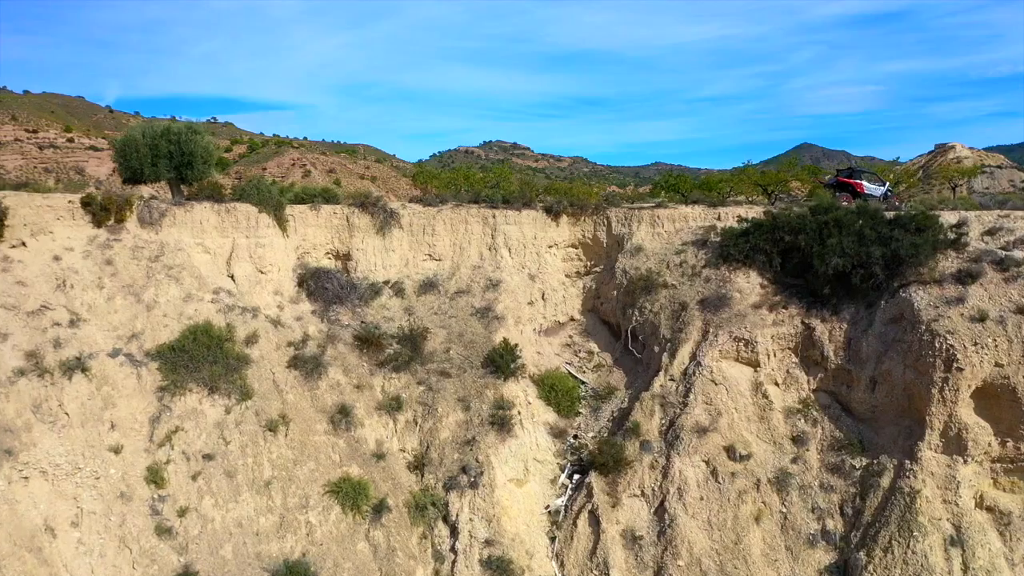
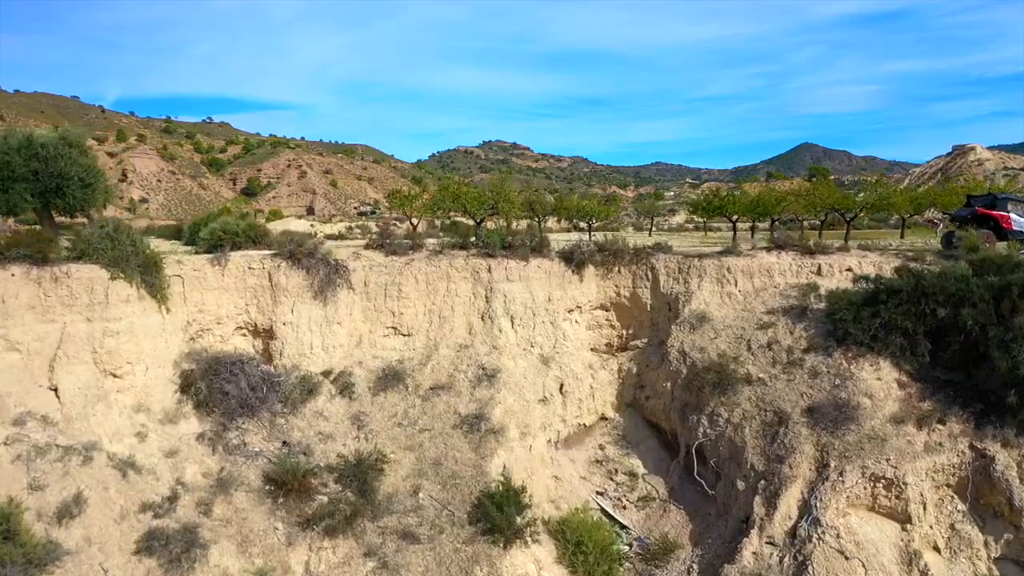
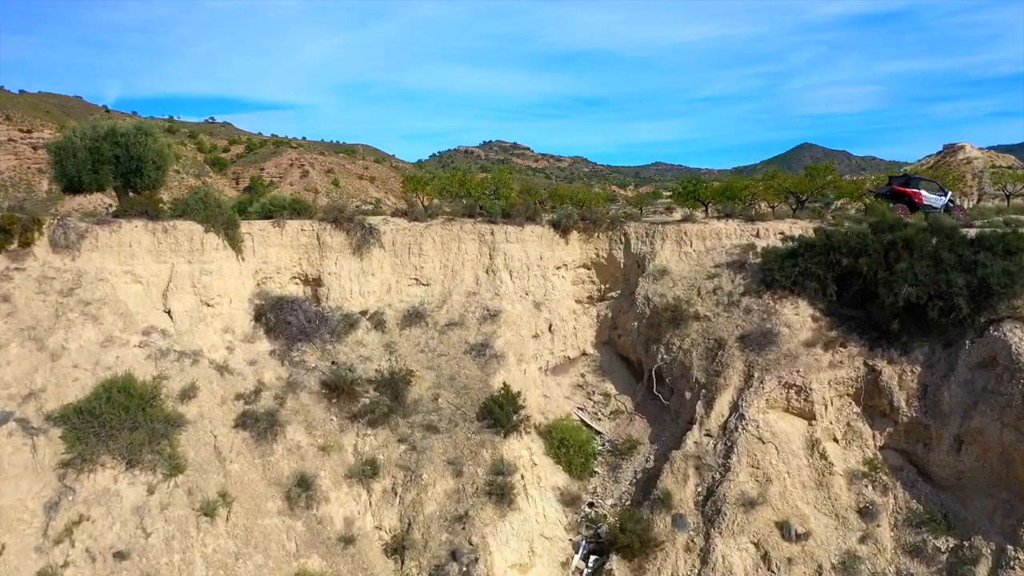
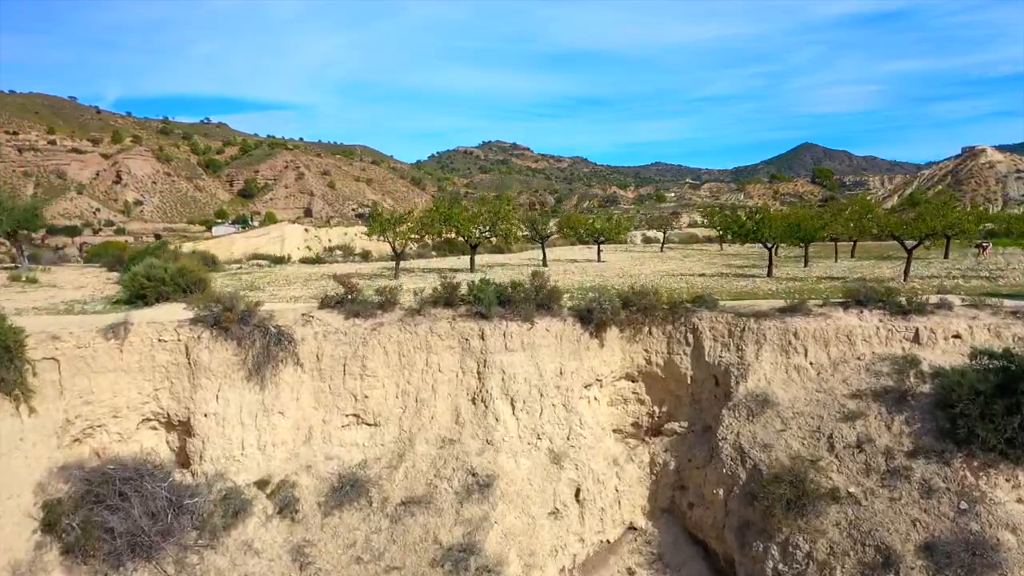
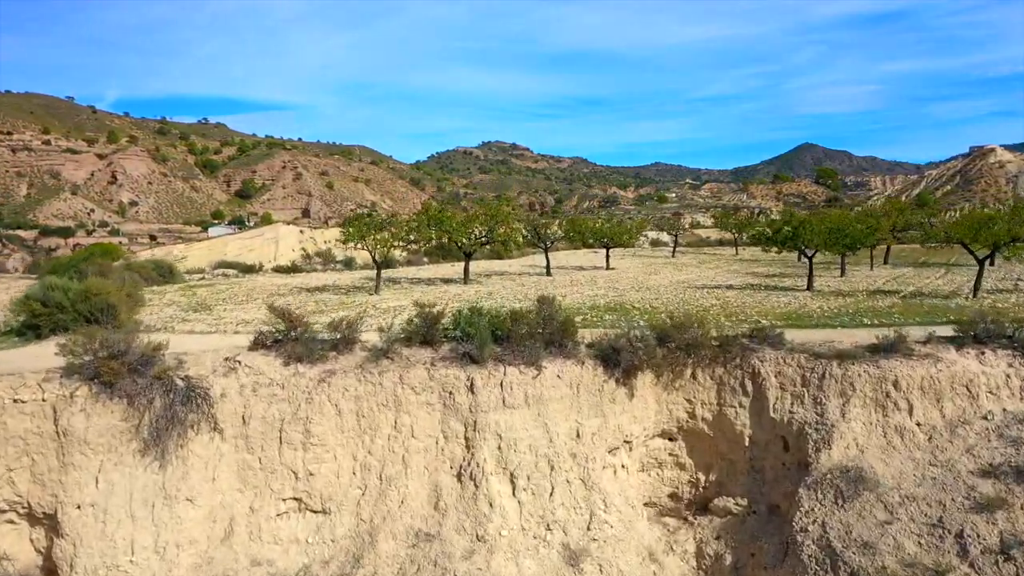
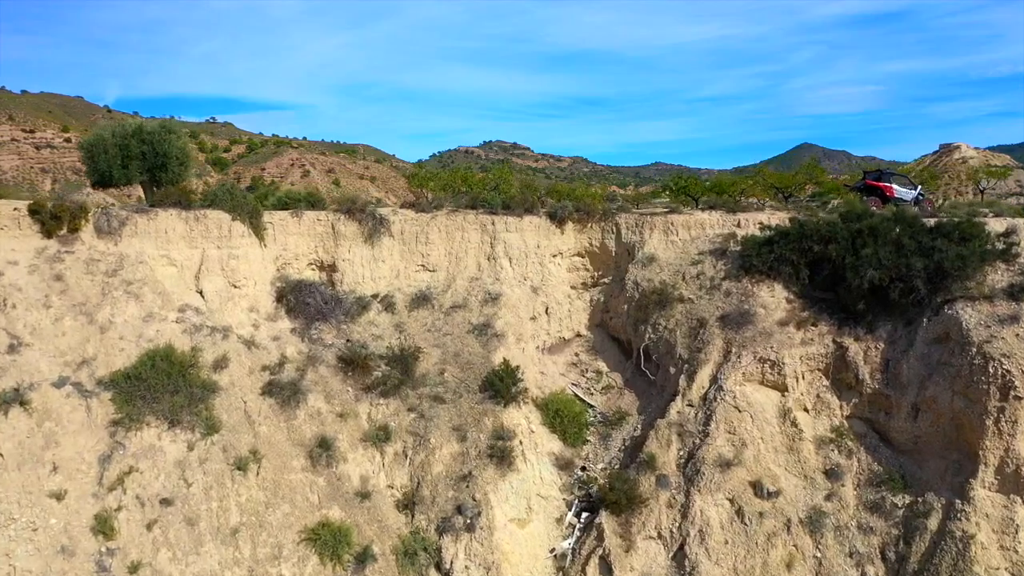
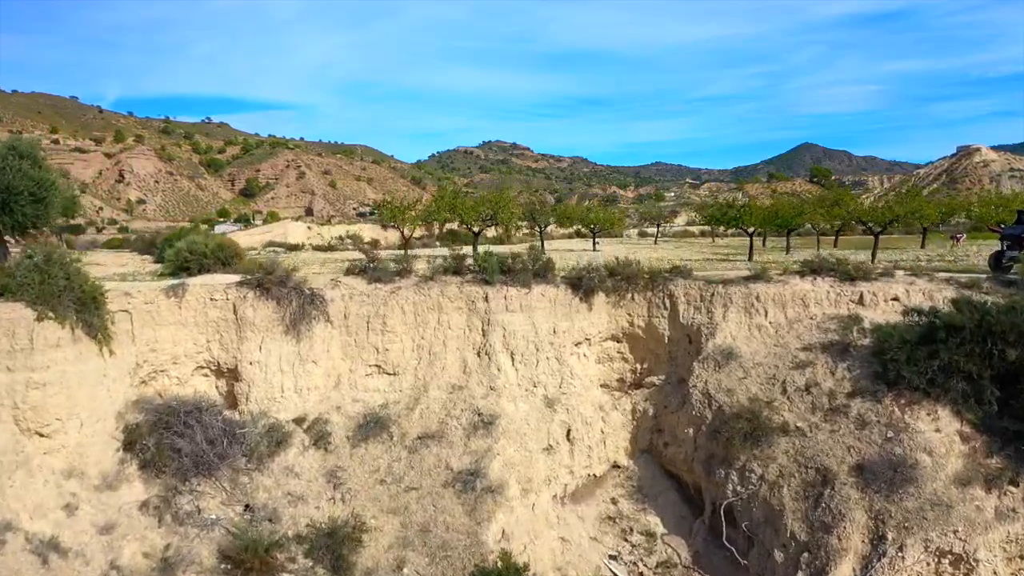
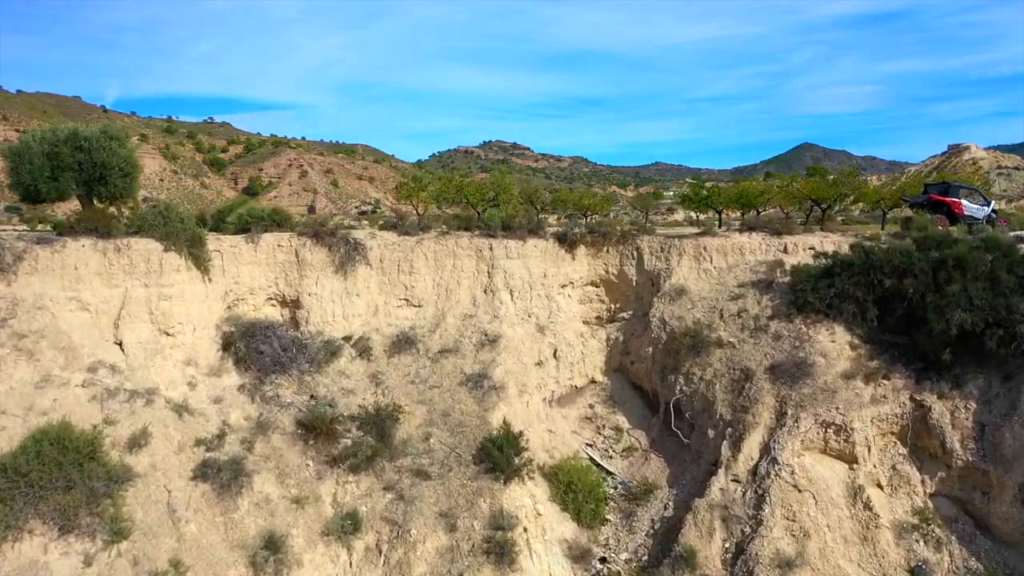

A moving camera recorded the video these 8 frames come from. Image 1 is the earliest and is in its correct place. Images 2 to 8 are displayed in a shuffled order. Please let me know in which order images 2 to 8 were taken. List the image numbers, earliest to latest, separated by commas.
6, 3, 8, 2, 7, 4, 5
